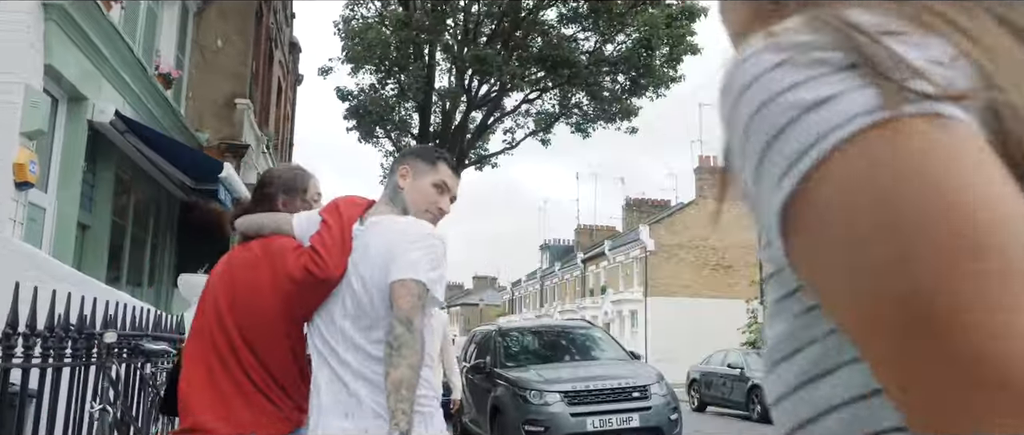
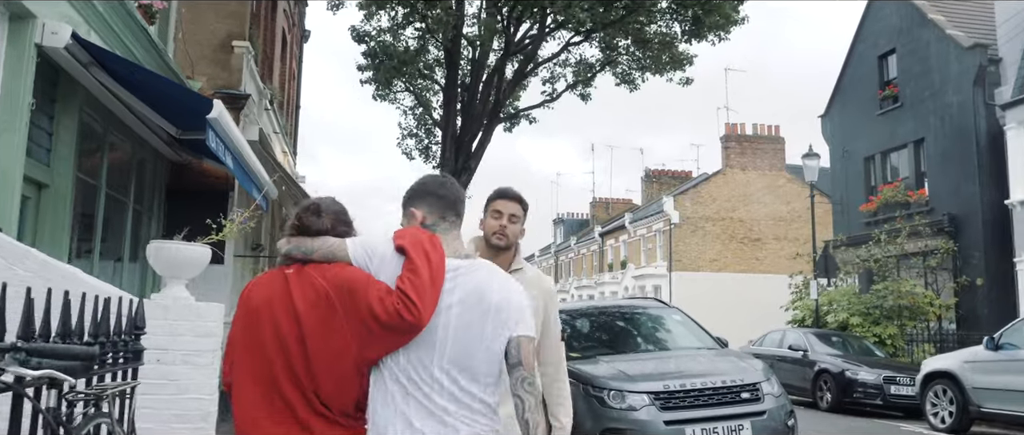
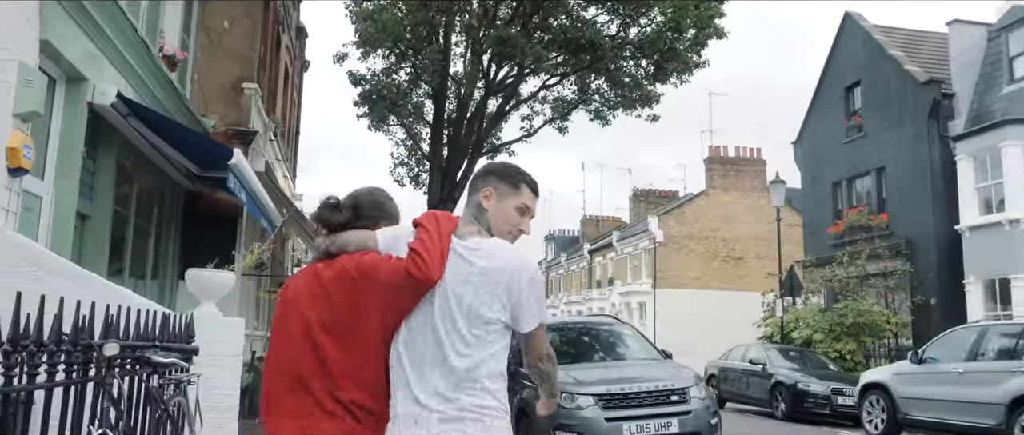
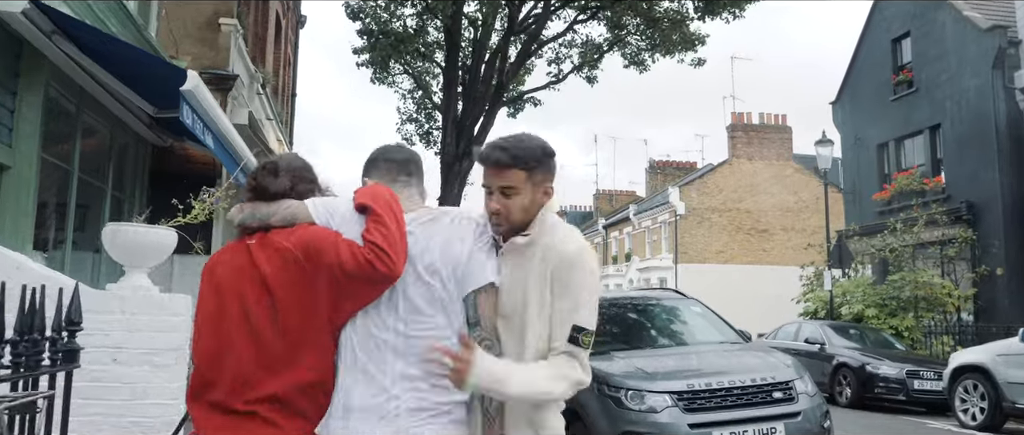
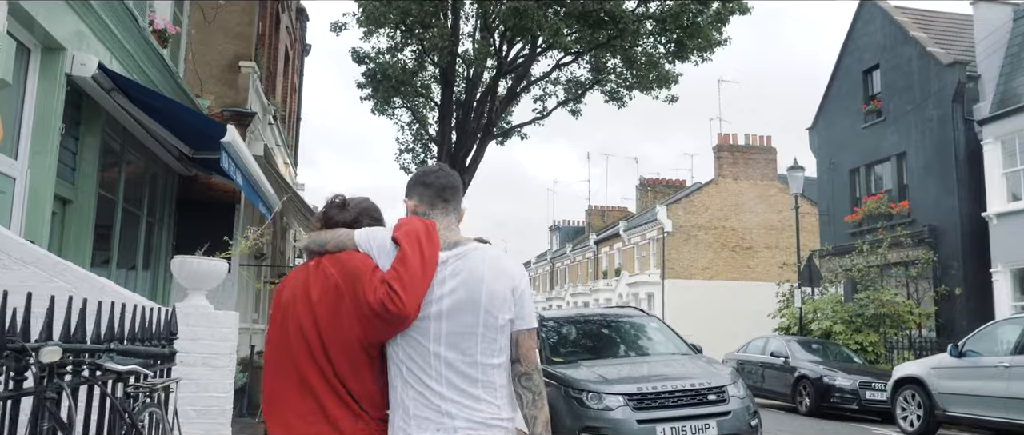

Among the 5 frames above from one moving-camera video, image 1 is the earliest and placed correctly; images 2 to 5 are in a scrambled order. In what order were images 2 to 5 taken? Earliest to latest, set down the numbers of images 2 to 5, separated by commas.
3, 5, 2, 4
